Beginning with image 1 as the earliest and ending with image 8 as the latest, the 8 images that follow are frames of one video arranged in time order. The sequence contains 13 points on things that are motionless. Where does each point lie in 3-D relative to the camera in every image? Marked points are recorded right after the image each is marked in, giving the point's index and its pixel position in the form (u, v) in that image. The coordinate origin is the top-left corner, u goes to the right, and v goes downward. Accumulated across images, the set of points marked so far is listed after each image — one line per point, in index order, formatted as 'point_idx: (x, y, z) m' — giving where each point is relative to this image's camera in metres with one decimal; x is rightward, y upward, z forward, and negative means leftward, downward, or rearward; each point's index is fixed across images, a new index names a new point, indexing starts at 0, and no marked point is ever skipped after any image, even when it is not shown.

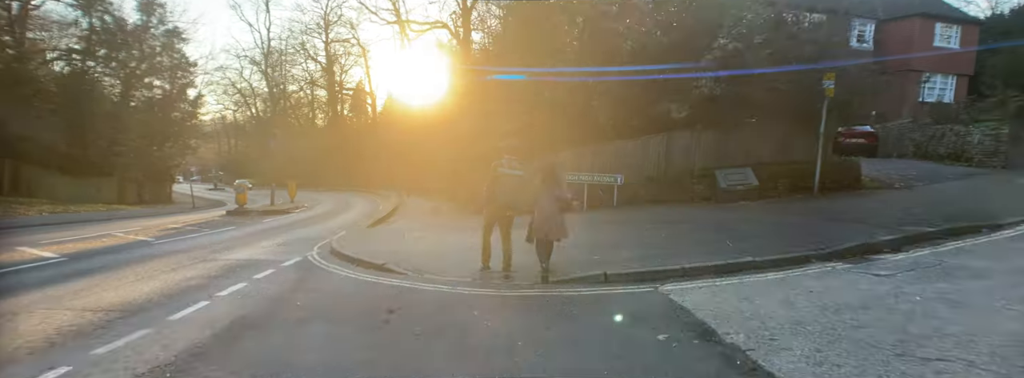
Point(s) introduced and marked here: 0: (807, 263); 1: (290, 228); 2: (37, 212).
0: (+4.2, -1.0, +6.6) m
1: (-6.7, -1.2, +14.0) m
2: (-19.3, -0.9, +18.7) m
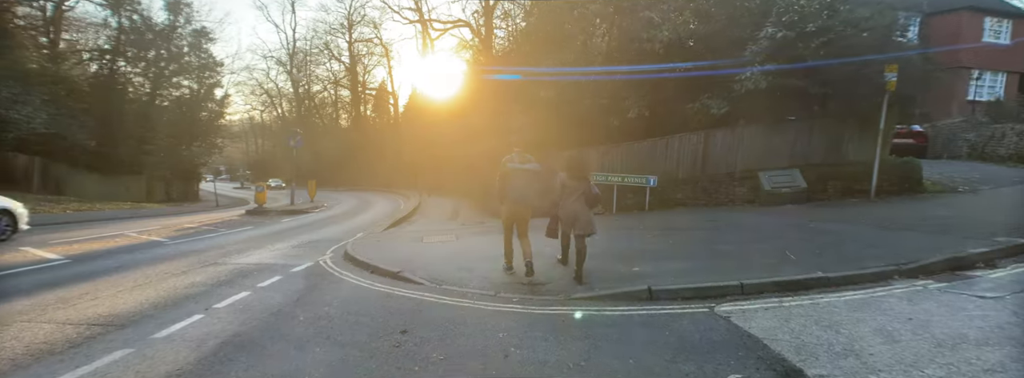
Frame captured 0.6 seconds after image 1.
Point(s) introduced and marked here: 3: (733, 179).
0: (+4.6, -1.1, +5.6) m
1: (-6.0, -1.1, +13.5) m
2: (-18.4, -0.8, +18.8) m
3: (+5.8, +0.3, +12.0) m
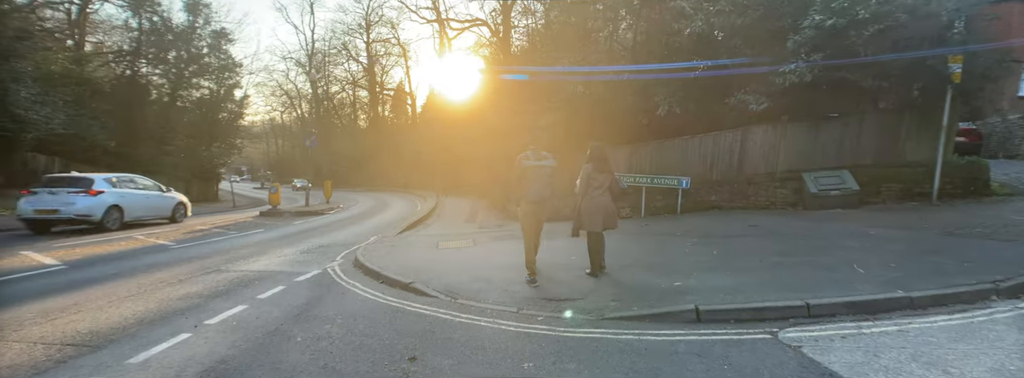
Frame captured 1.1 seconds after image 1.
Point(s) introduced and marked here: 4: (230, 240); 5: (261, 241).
0: (+4.8, -1.1, +4.7) m
1: (-5.5, -1.2, +13.0) m
2: (-17.6, -0.8, +18.8) m
3: (+6.3, +0.2, +11.1) m
4: (-6.8, -1.2, +11.2) m
5: (-6.0, -1.2, +11.1) m
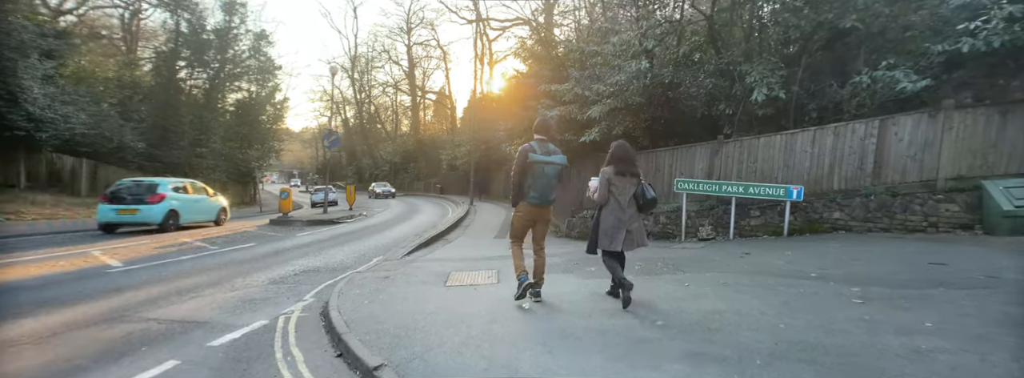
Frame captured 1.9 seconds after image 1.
0: (+5.0, -1.3, +1.6) m
1: (-4.5, -1.3, +10.9) m
2: (-16.0, -1.0, +17.7) m
3: (+7.0, 0.0, +7.9) m
4: (-6.0, -1.3, +9.2) m
5: (-5.2, -1.4, +8.9) m
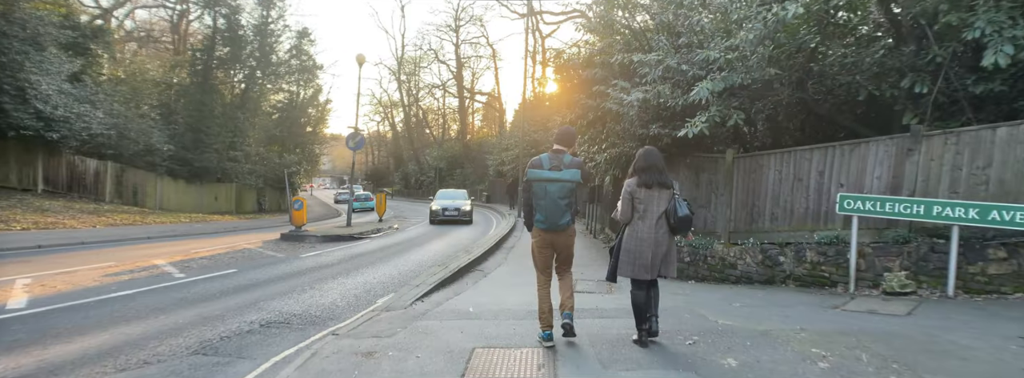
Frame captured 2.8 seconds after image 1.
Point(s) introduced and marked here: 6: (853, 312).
0: (+5.1, -1.4, -1.8) m
1: (-3.5, -1.5, +8.3) m
2: (-14.3, -1.1, +16.2) m
3: (+7.7, -0.3, +4.2) m
4: (-5.2, -1.5, +6.8) m
5: (-4.4, -1.5, +6.5) m
6: (+3.5, -1.3, +4.7) m
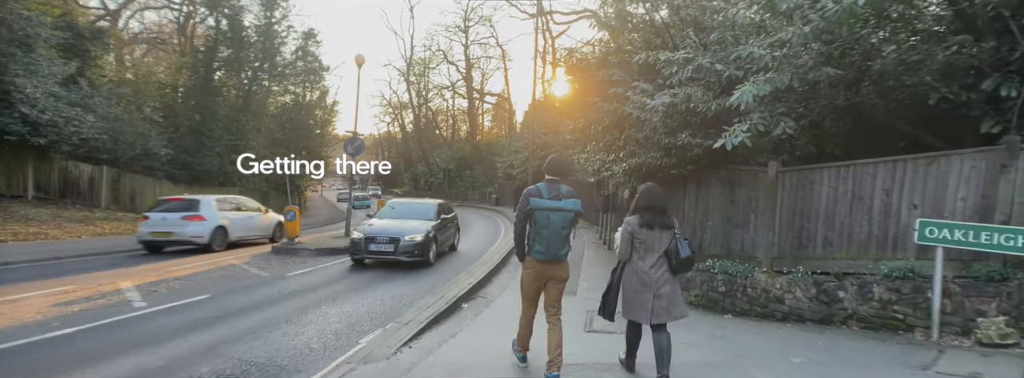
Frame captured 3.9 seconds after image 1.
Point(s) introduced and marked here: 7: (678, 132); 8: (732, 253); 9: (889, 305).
0: (+5.0, -1.7, -2.9) m
1: (-3.4, -1.8, +7.4) m
2: (-14.0, -1.4, +15.6) m
3: (+7.7, -0.6, +3.1) m
4: (-5.1, -1.7, +5.9) m
5: (-4.3, -1.8, +5.6) m
6: (+3.6, -1.5, +3.7) m
7: (+2.4, +0.8, +6.7) m
8: (+3.2, -0.9, +6.6) m
9: (+4.0, -1.2, +4.9) m
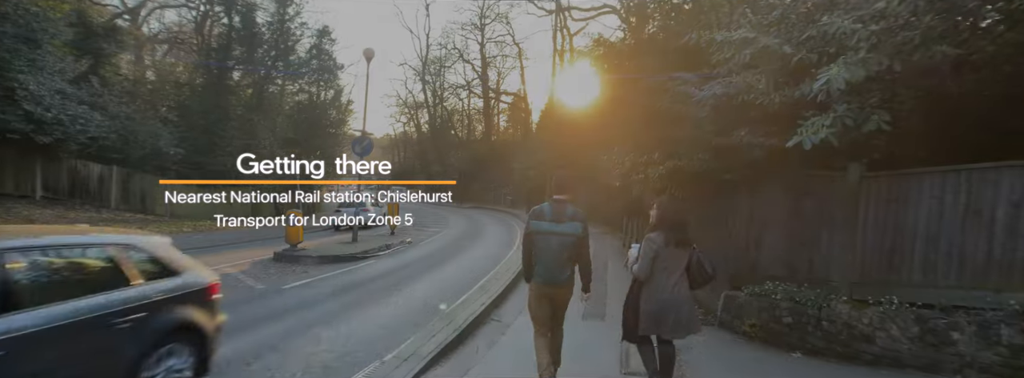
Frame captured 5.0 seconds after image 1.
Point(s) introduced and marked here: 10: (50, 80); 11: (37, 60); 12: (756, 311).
0: (+4.9, -1.8, -4.0) m
1: (-3.1, -1.8, +6.5) m
2: (-13.4, -1.4, +15.0) m
3: (+7.9, -0.7, +1.9) m
4: (-4.8, -1.8, +5.1) m
5: (-4.1, -1.8, +4.8) m
6: (+3.7, -1.6, +2.6) m
7: (+2.7, +0.7, +5.7) m
8: (+3.4, -1.0, +5.5) m
9: (+4.2, -1.3, +3.8) m
10: (-17.1, +4.0, +17.1) m
11: (-16.8, +4.5, +16.4) m
12: (+2.8, -1.4, +5.4) m
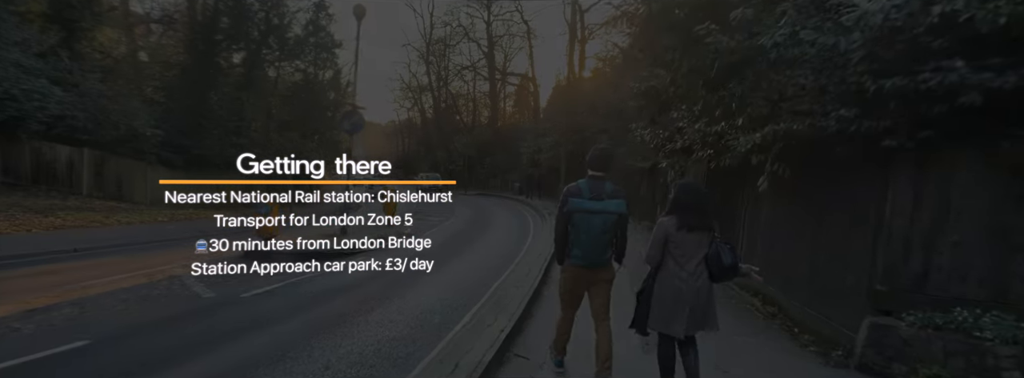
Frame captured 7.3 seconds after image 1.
0: (+5.1, -1.8, -6.1) m
1: (-2.8, -1.6, +4.6) m
2: (-13.0, -0.9, +13.2) m
3: (+8.2, -0.6, -0.2) m
4: (-4.5, -1.6, +3.2) m
5: (-3.8, -1.6, +2.8) m
6: (+4.0, -1.5, +0.6) m
7: (+3.0, +0.9, +3.6) m
8: (+3.7, -0.8, +3.5) m
9: (+4.5, -1.2, +1.7) m
10: (-16.7, +4.5, +15.2) m
11: (-16.4, +5.0, +14.5) m
12: (+3.2, -1.2, +3.4) m
